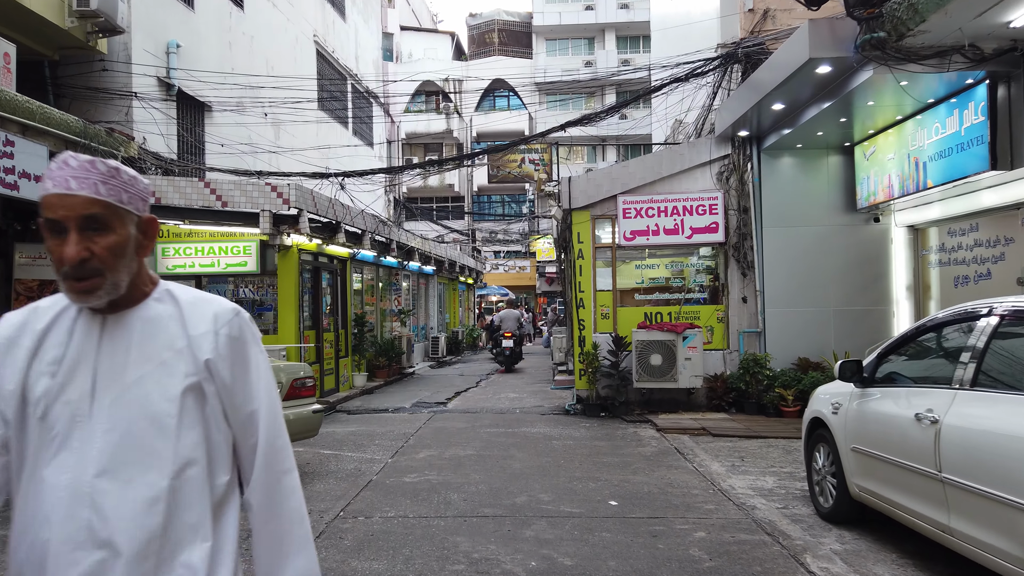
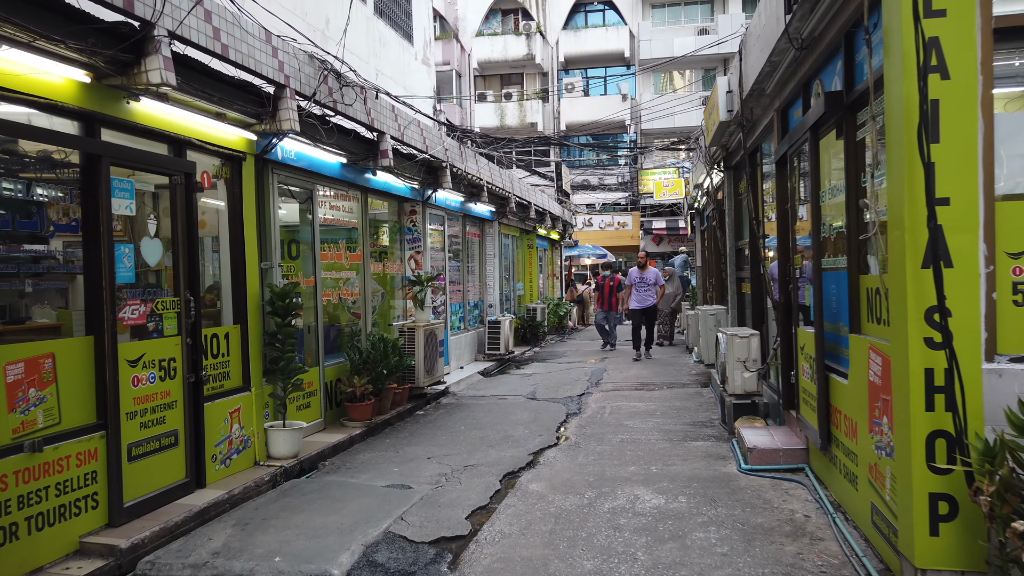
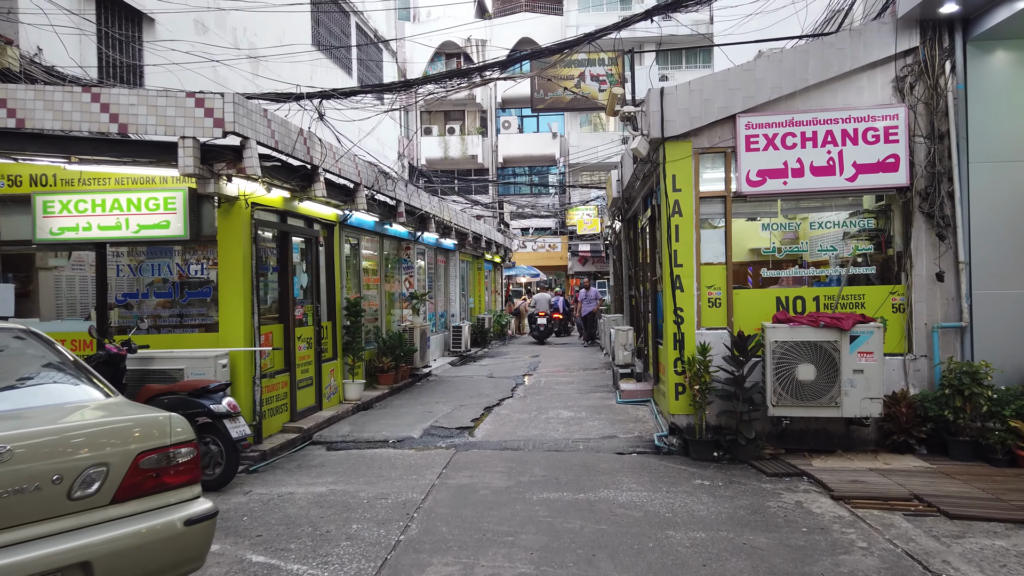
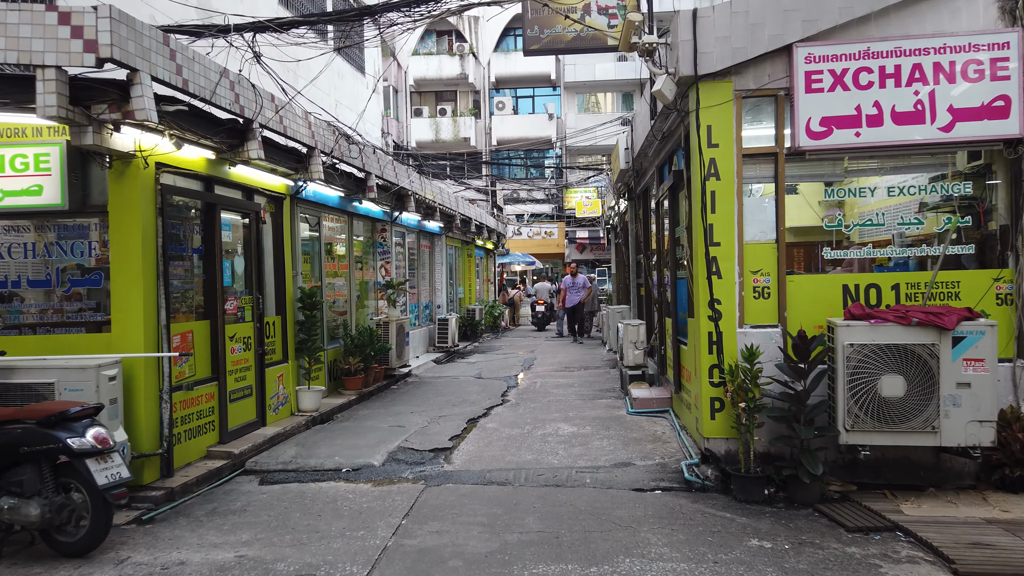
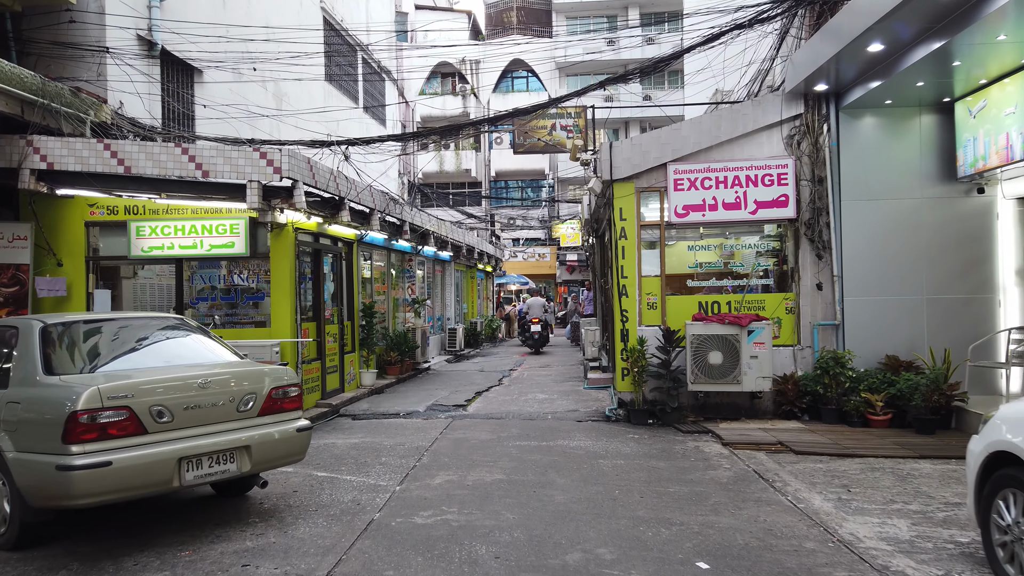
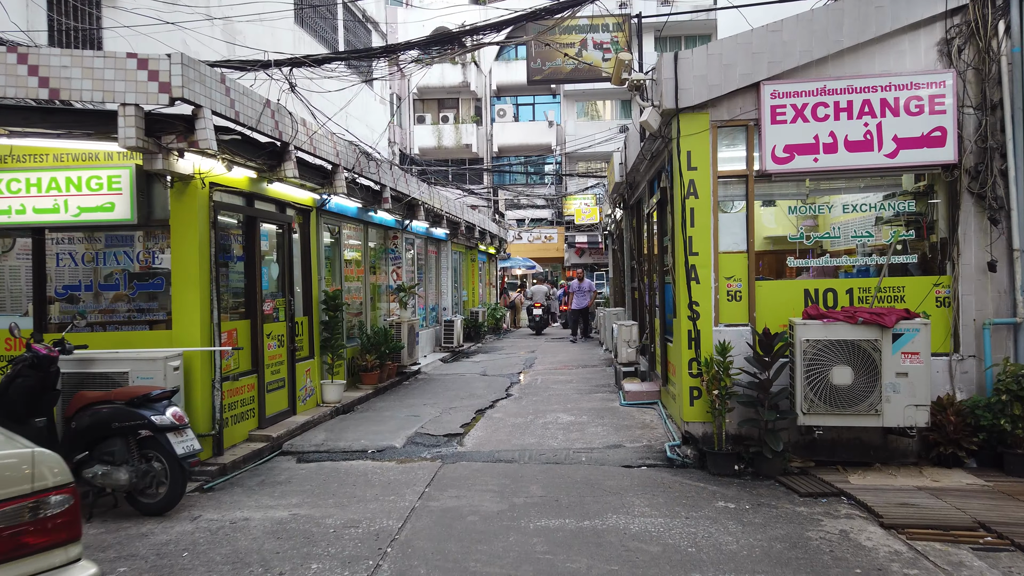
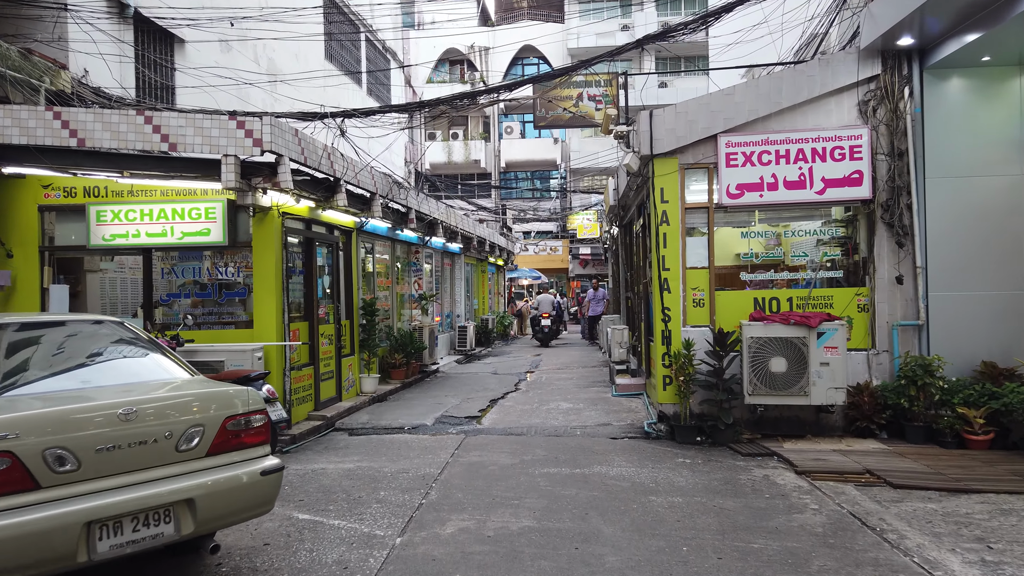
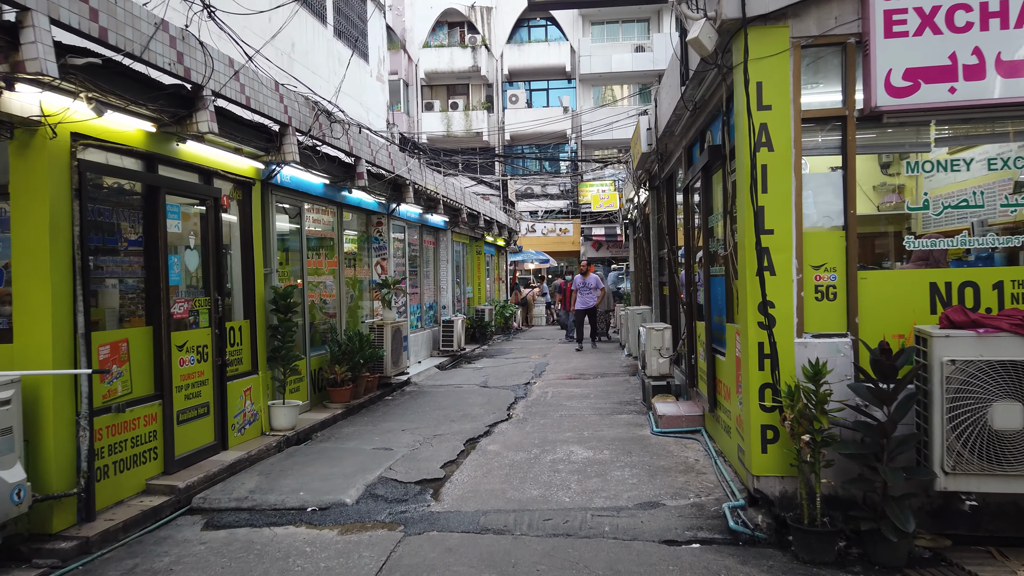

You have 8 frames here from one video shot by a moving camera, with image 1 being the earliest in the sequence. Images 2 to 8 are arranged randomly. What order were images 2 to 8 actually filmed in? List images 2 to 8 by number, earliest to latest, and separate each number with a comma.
5, 7, 3, 6, 4, 8, 2
